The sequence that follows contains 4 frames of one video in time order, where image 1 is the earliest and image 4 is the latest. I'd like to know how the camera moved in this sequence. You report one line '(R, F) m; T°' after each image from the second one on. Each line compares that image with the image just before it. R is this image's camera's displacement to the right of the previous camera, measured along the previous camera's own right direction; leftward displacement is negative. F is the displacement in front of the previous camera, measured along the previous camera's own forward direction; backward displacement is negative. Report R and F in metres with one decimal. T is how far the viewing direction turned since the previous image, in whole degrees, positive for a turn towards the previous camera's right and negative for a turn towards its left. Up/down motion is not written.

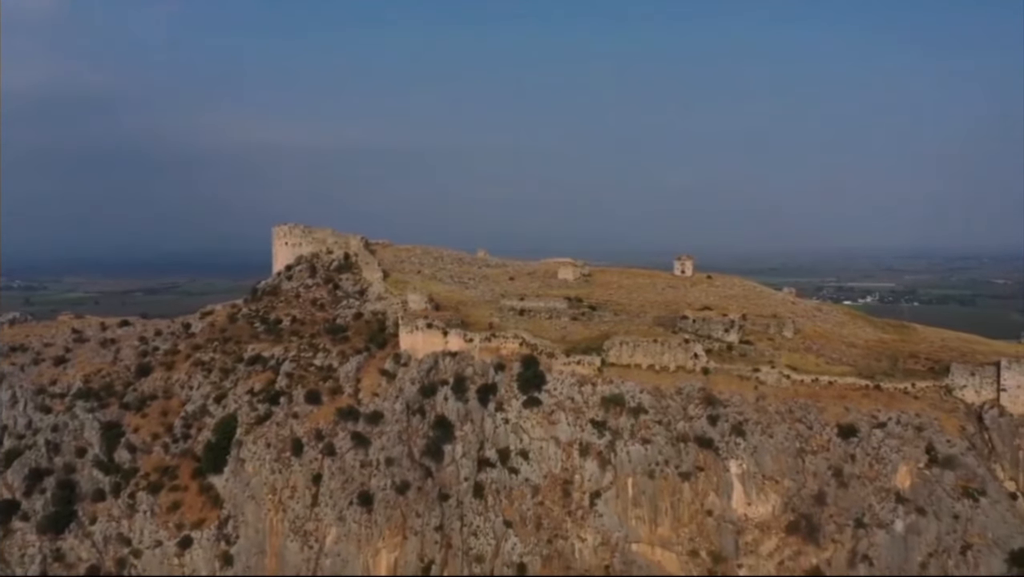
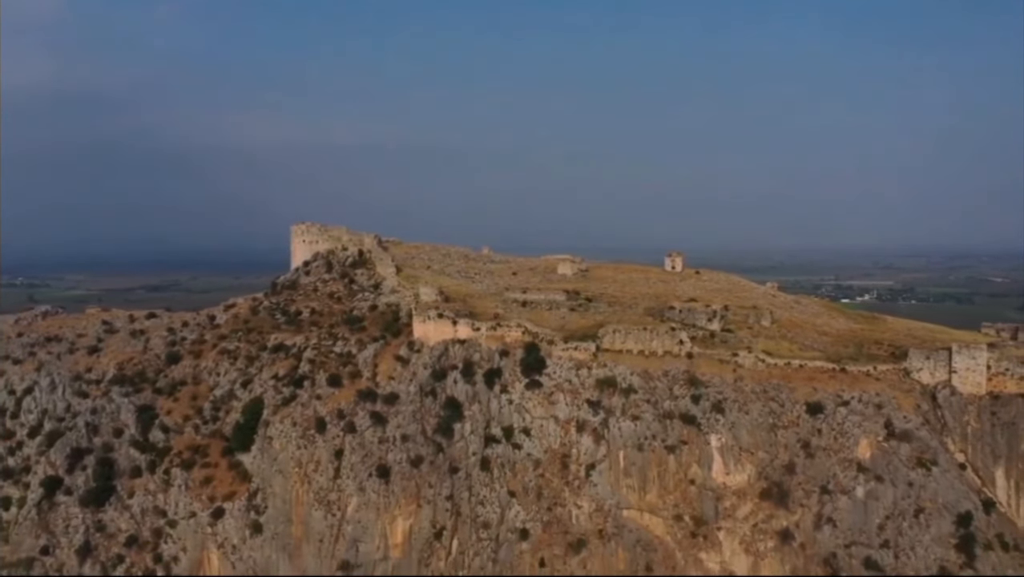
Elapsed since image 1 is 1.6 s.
(-0.1, -2.8) m; 0°
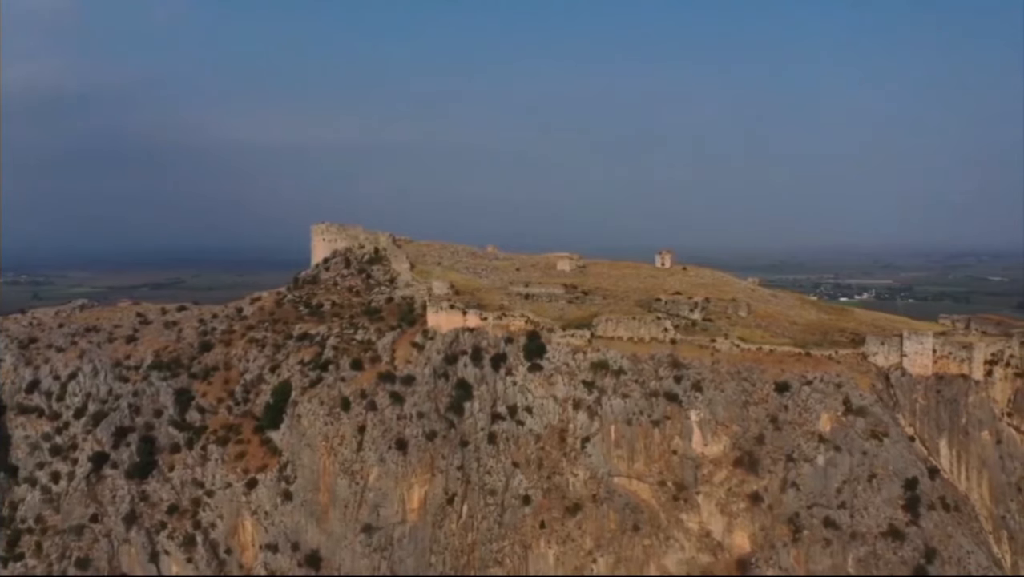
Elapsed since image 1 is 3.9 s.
(-0.1, -3.6) m; 0°
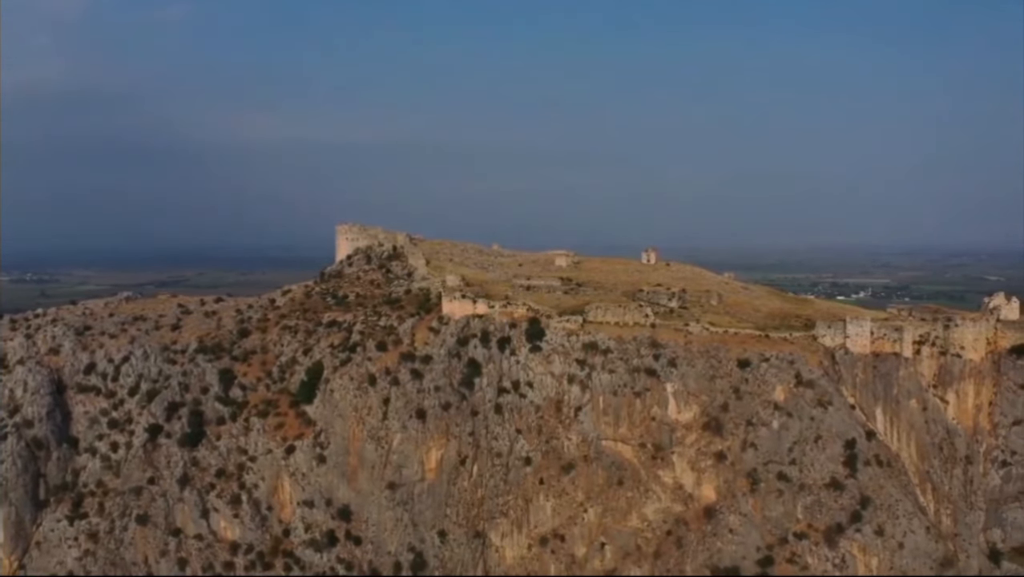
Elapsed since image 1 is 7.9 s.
(-0.1, -5.5) m; 0°
